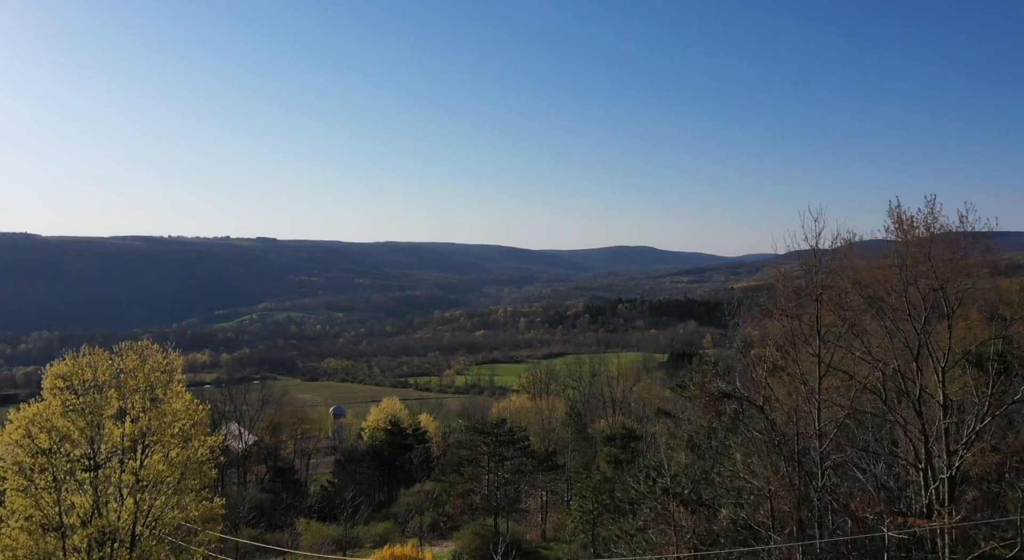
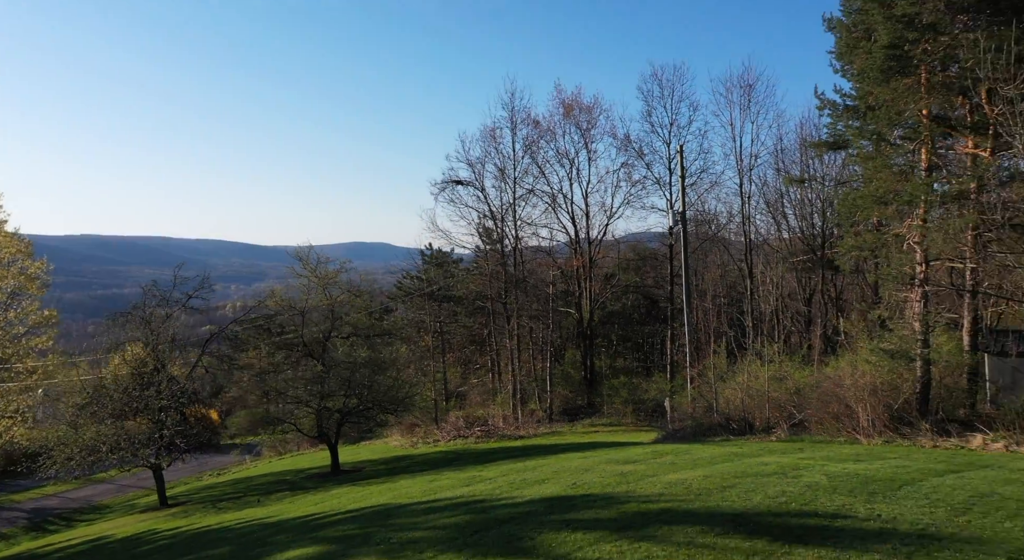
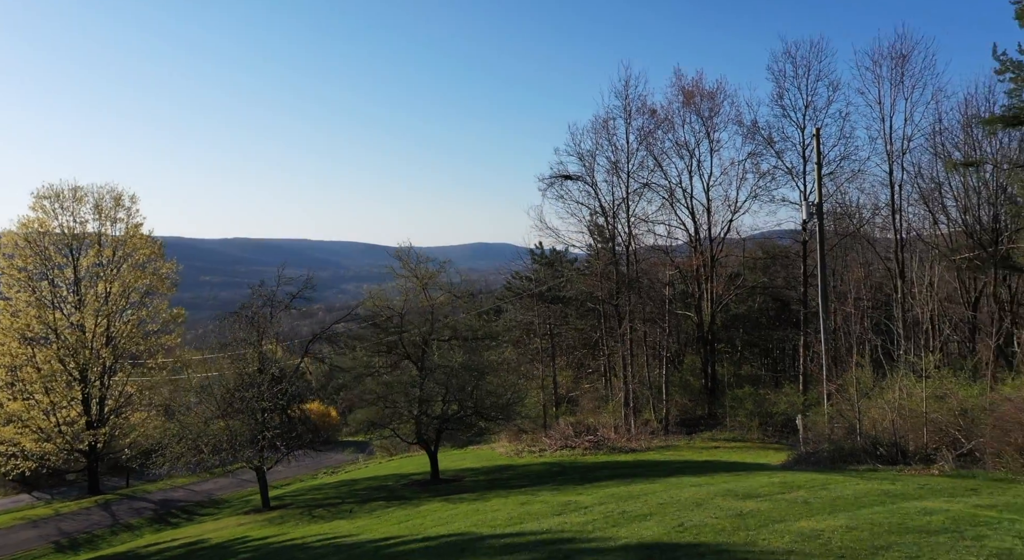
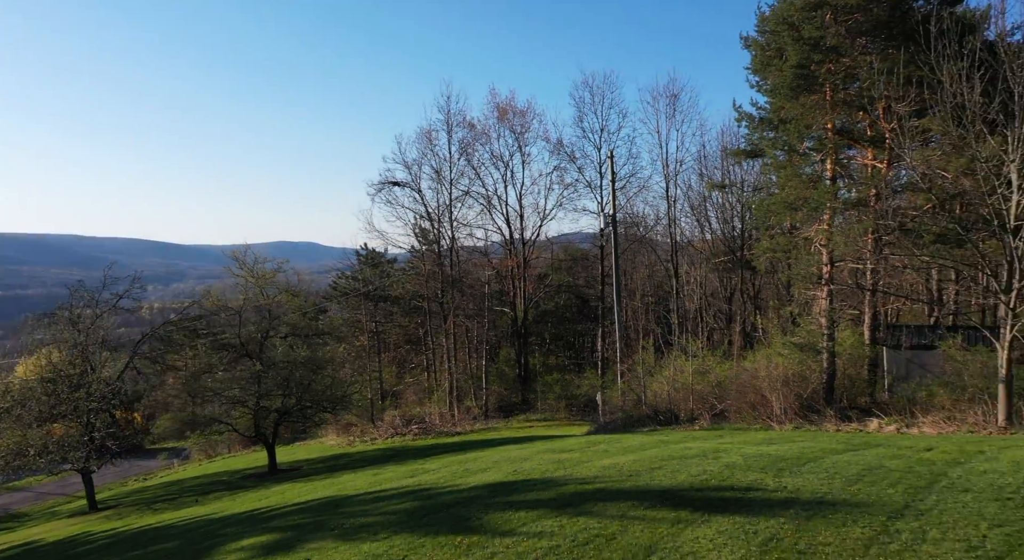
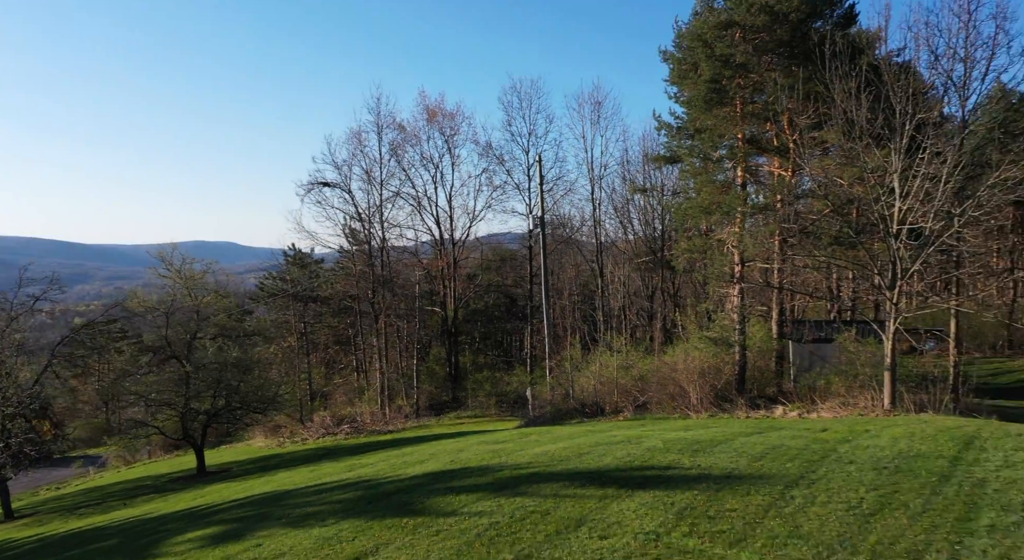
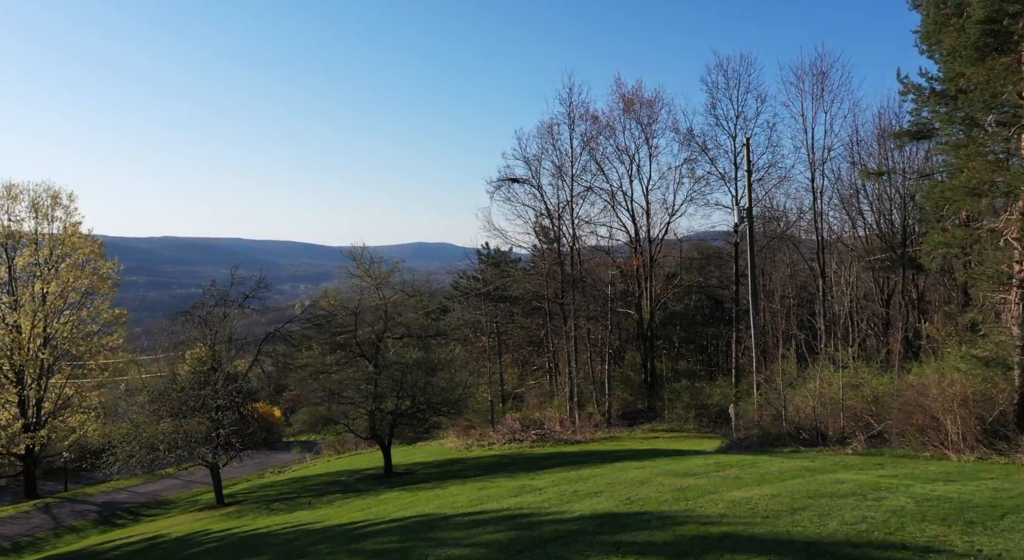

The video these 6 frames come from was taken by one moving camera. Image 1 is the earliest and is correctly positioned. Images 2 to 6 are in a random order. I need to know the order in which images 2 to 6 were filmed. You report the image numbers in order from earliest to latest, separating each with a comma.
3, 6, 2, 4, 5
